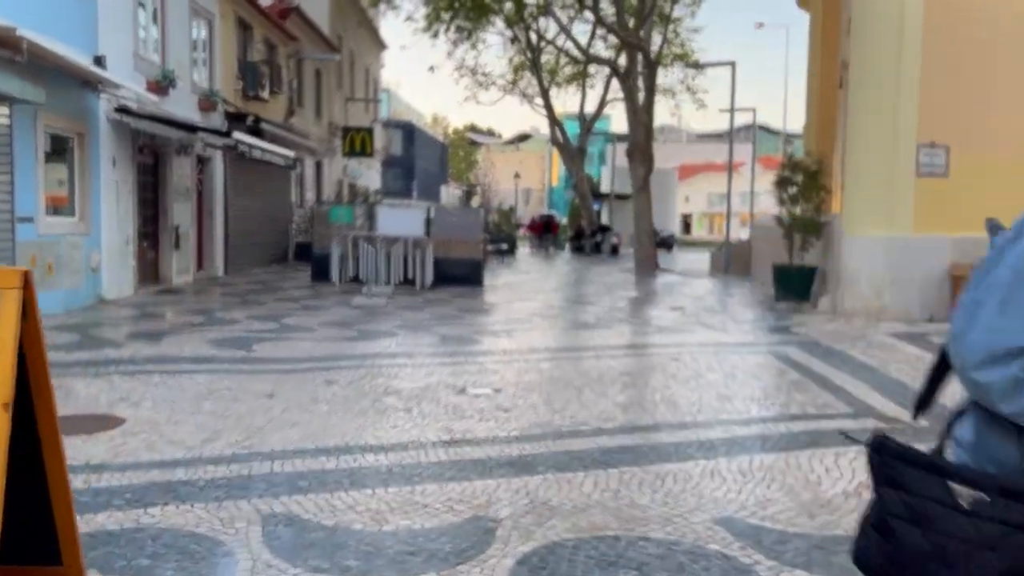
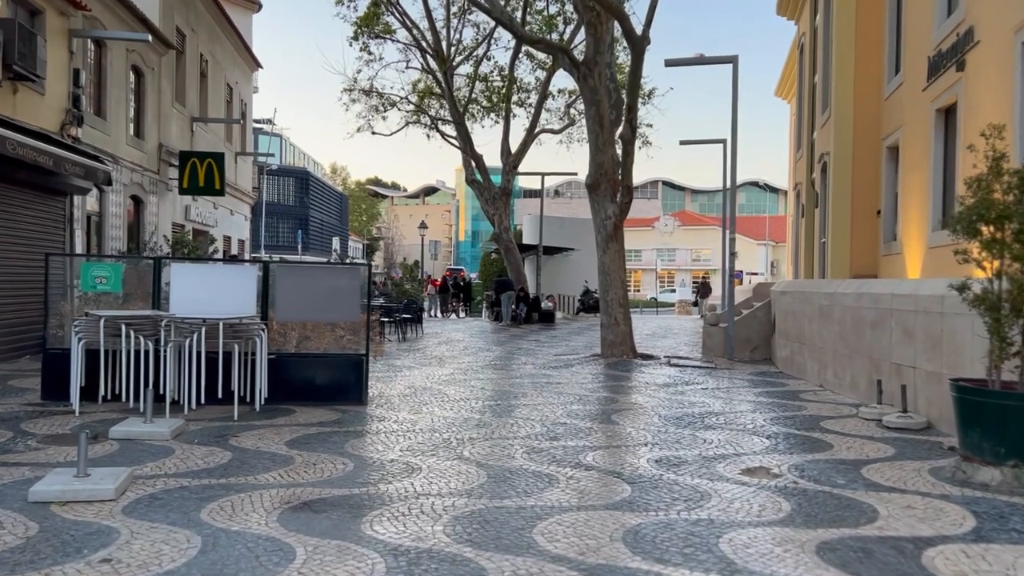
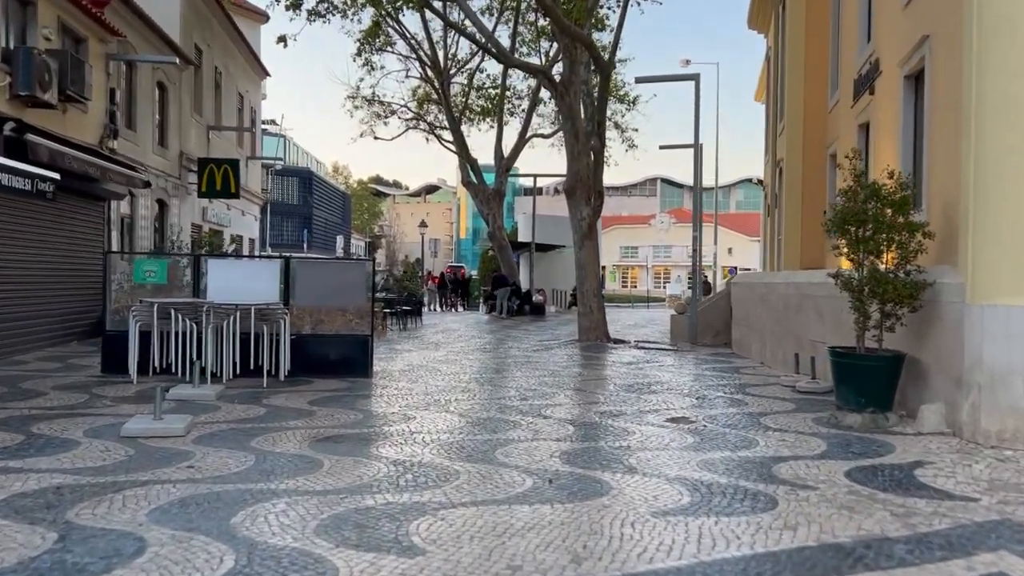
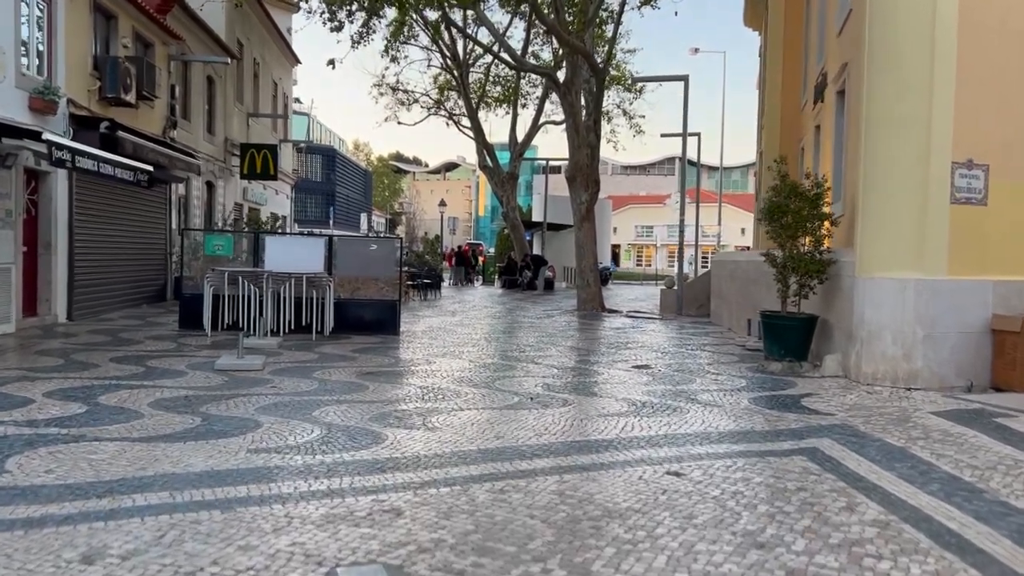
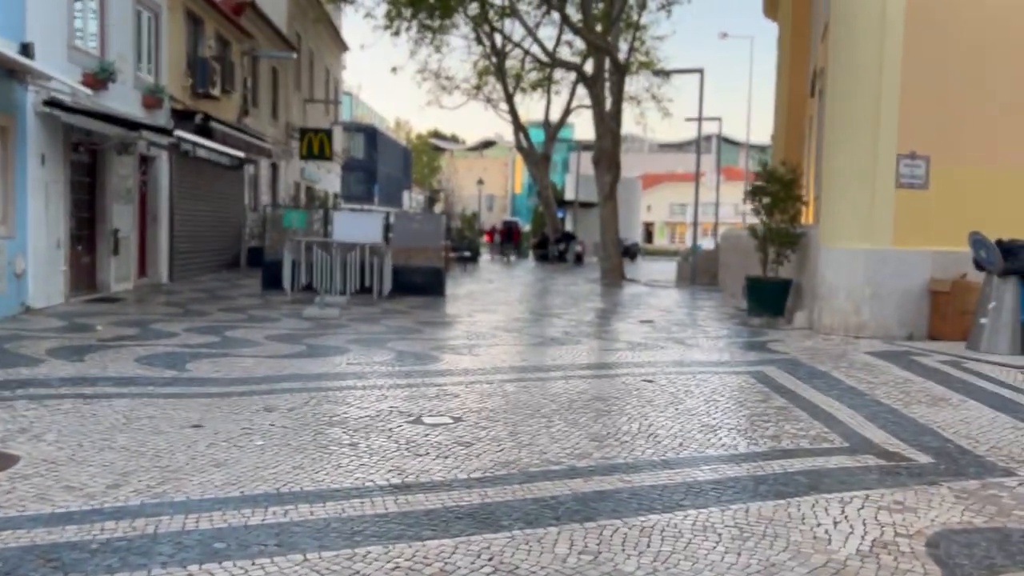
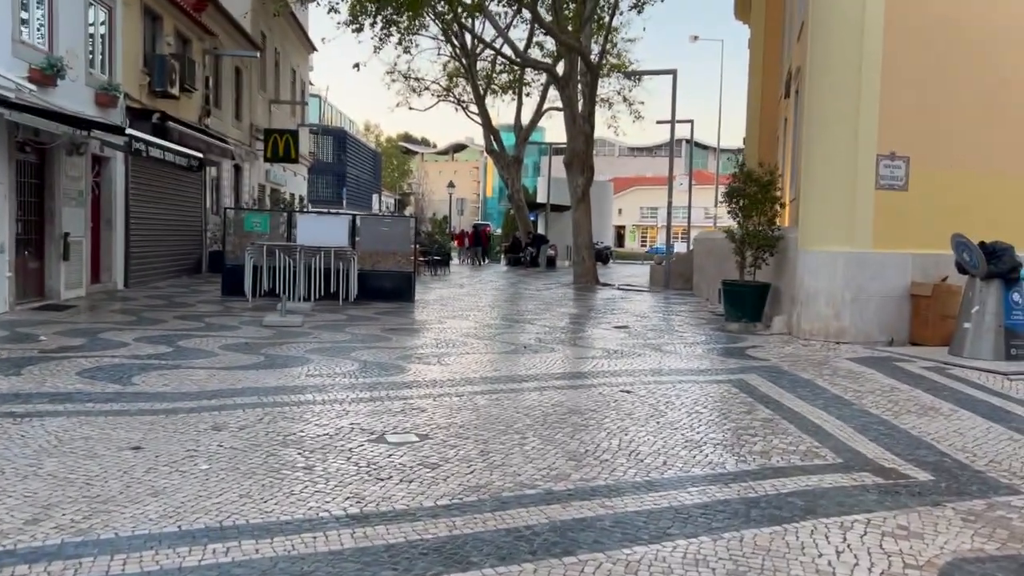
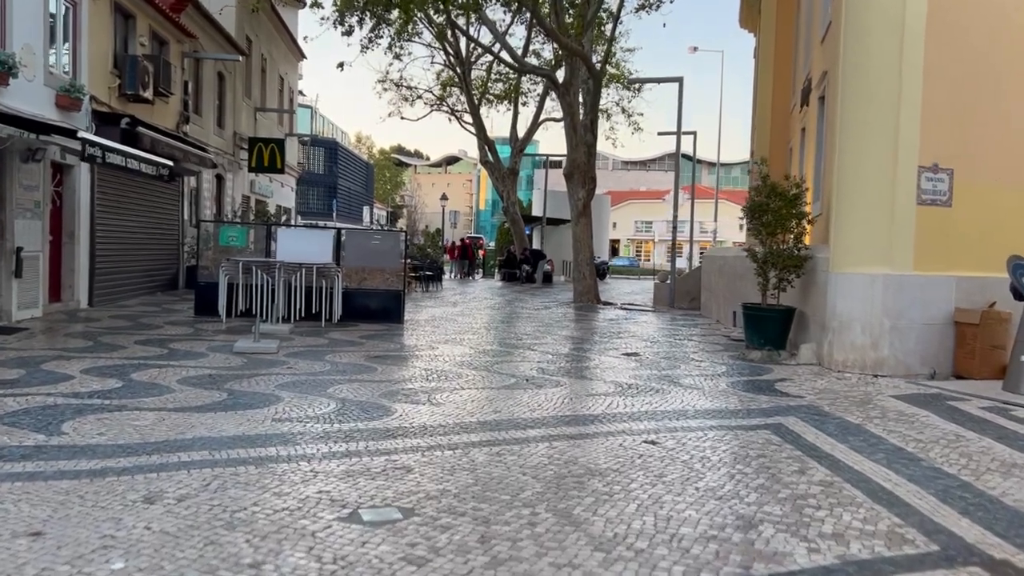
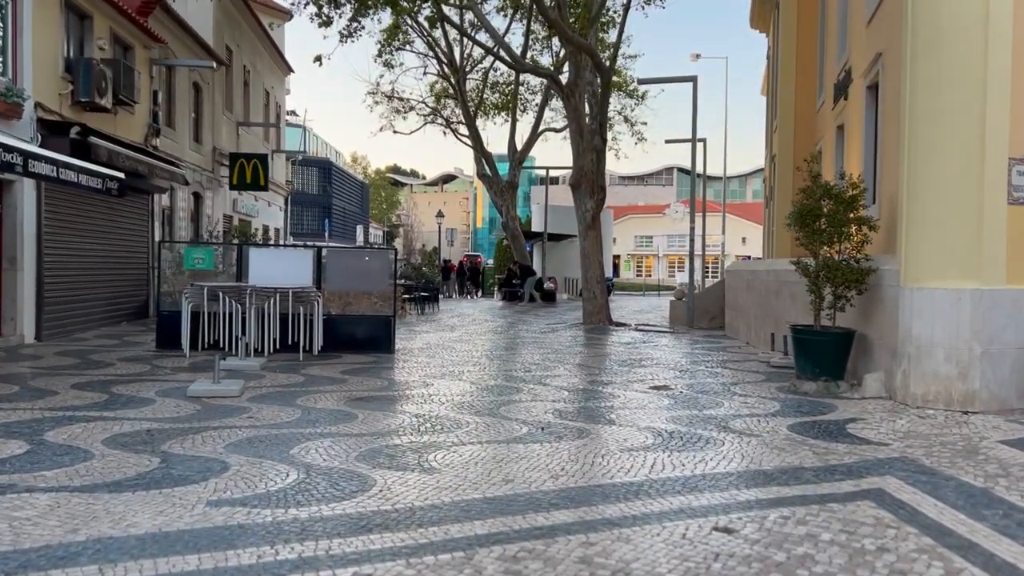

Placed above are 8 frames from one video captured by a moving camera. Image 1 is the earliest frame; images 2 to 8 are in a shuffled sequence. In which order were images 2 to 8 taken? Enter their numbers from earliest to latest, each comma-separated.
5, 6, 7, 4, 8, 3, 2
